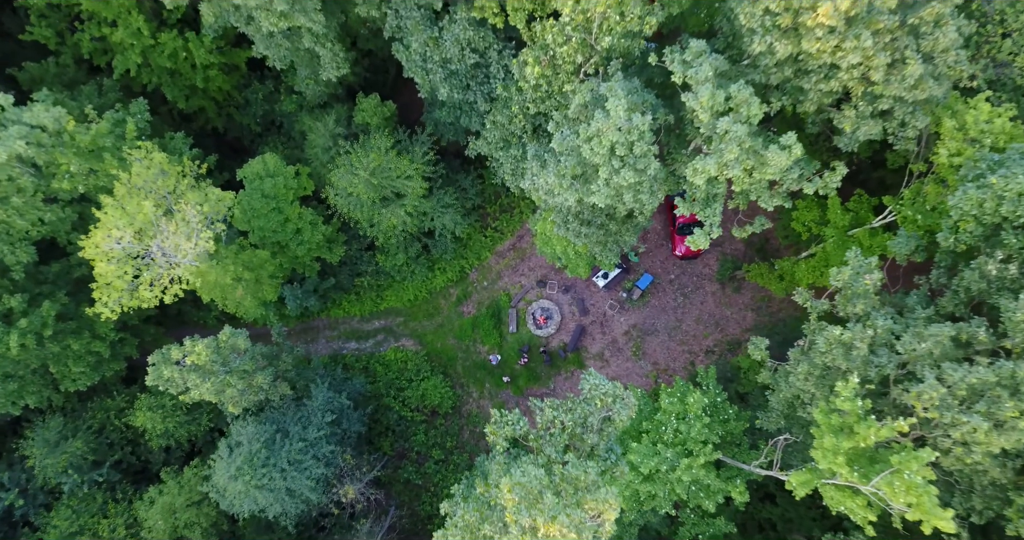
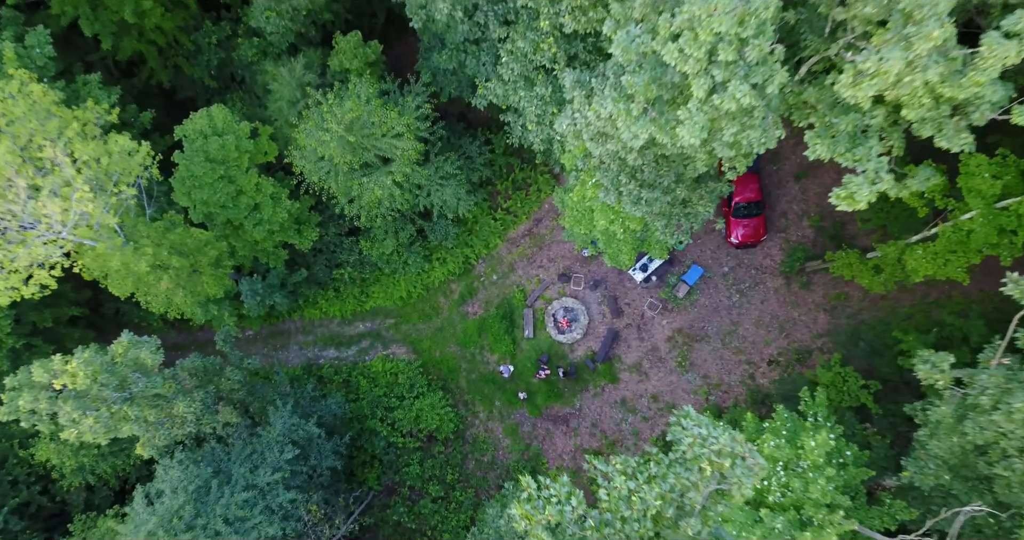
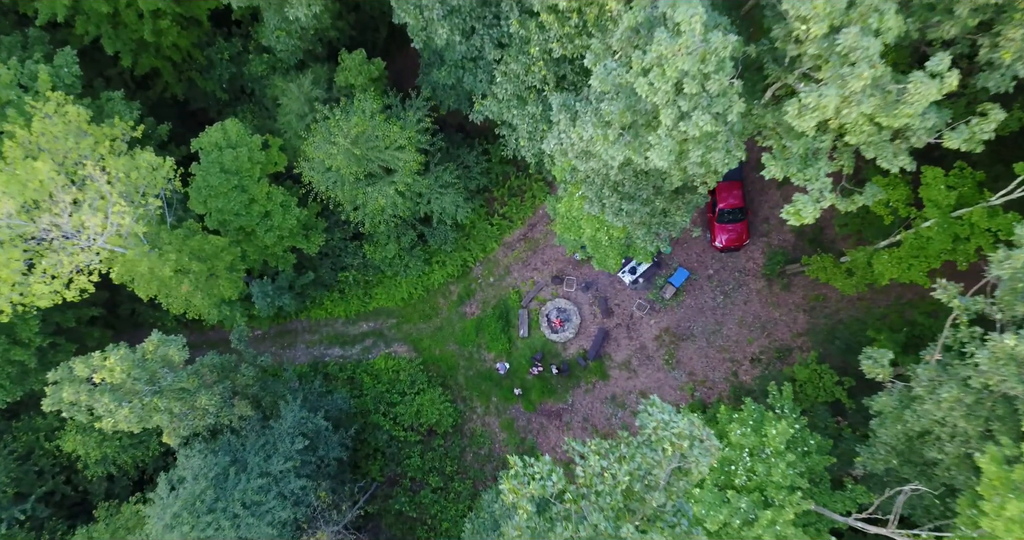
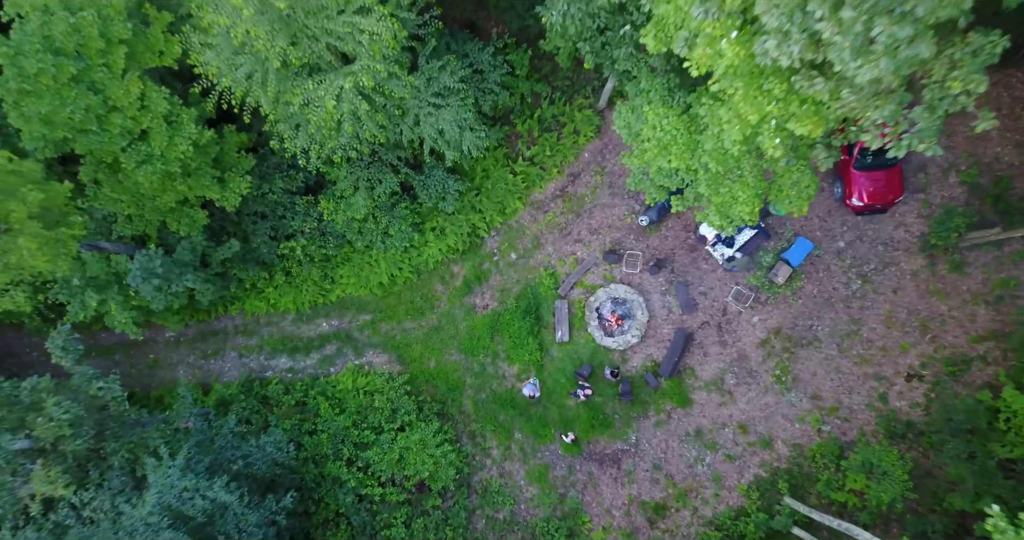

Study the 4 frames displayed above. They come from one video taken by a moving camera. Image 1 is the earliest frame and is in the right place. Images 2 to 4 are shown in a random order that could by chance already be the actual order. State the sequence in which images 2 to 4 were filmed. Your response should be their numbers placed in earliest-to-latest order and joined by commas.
3, 2, 4
